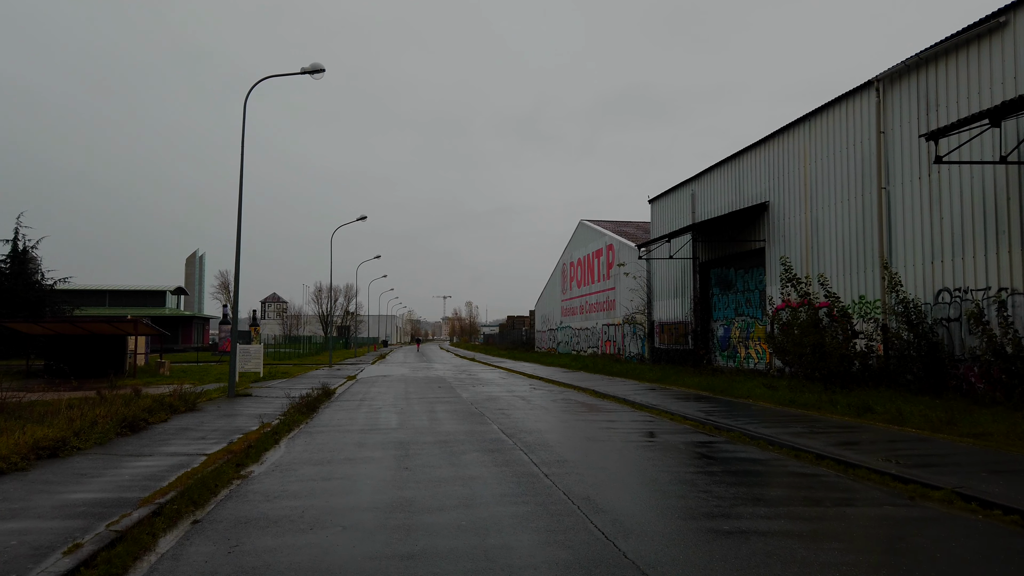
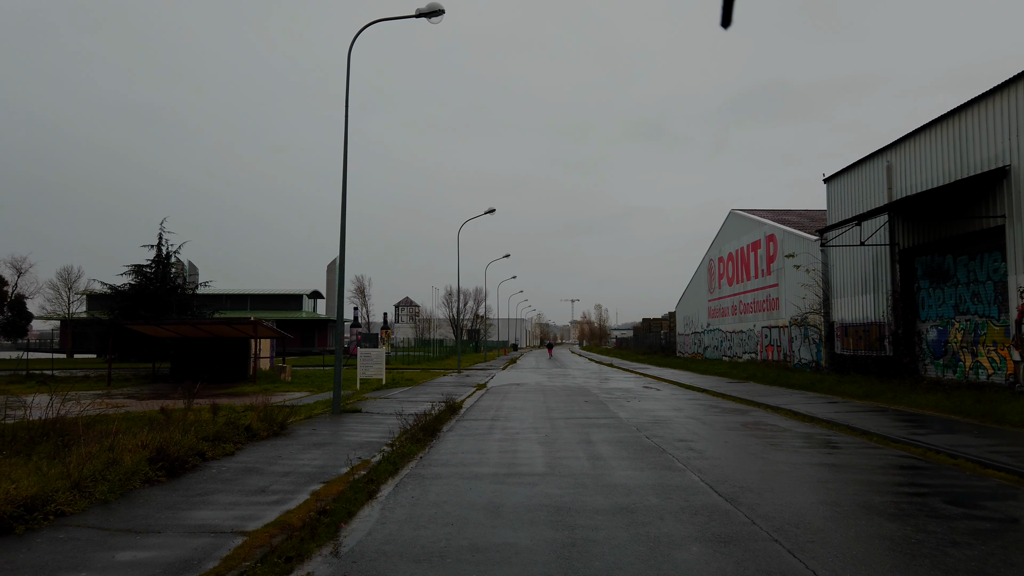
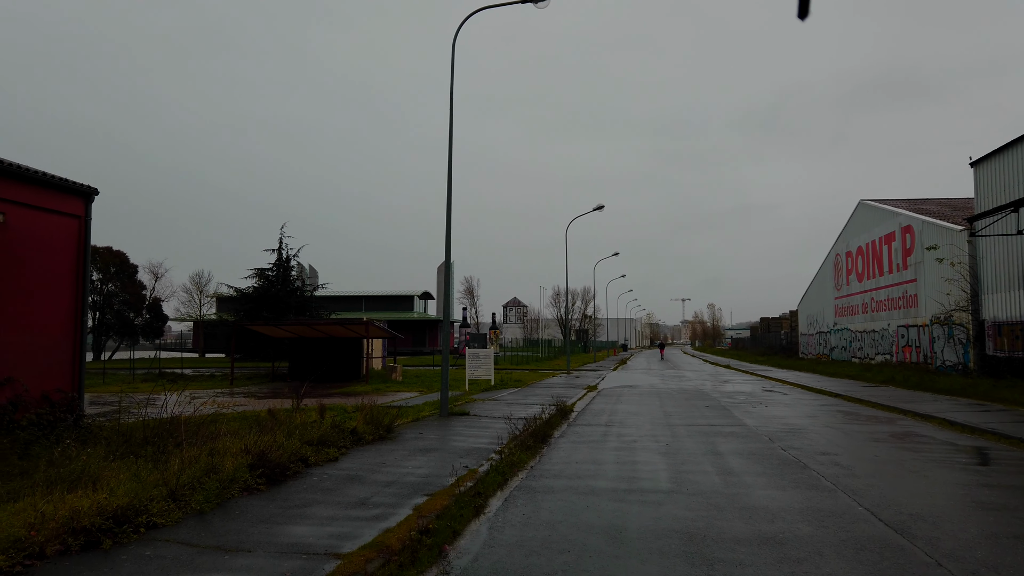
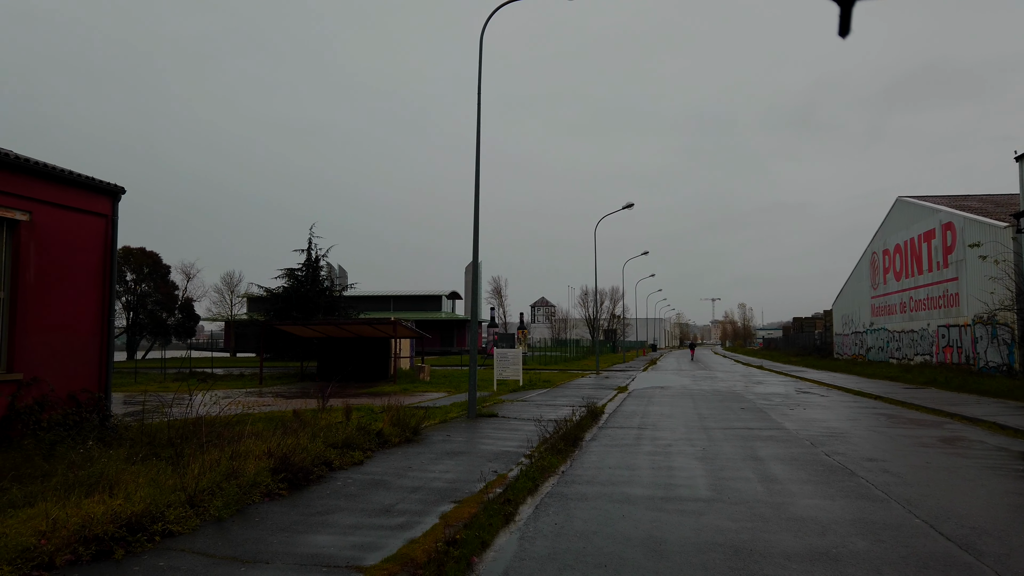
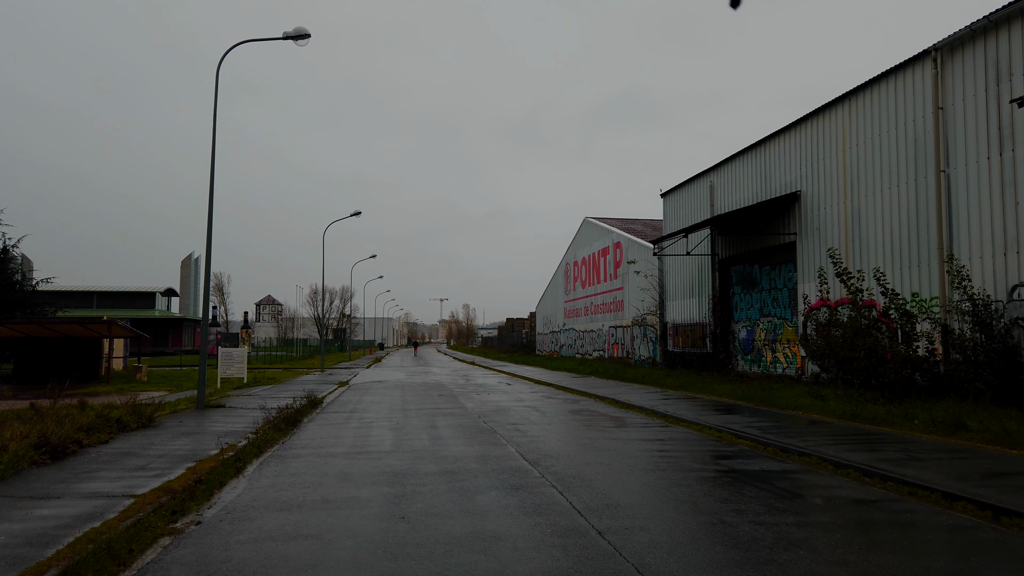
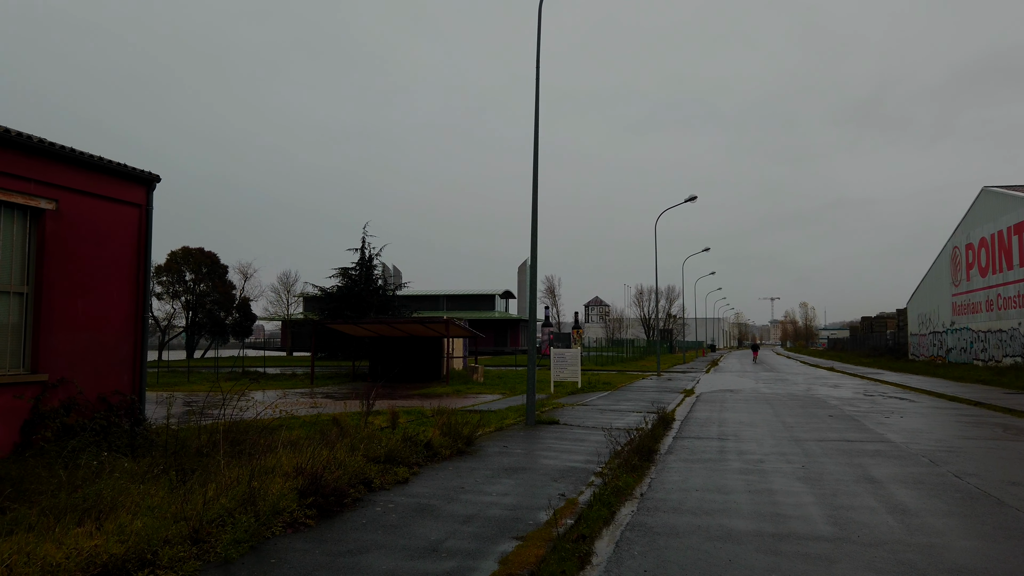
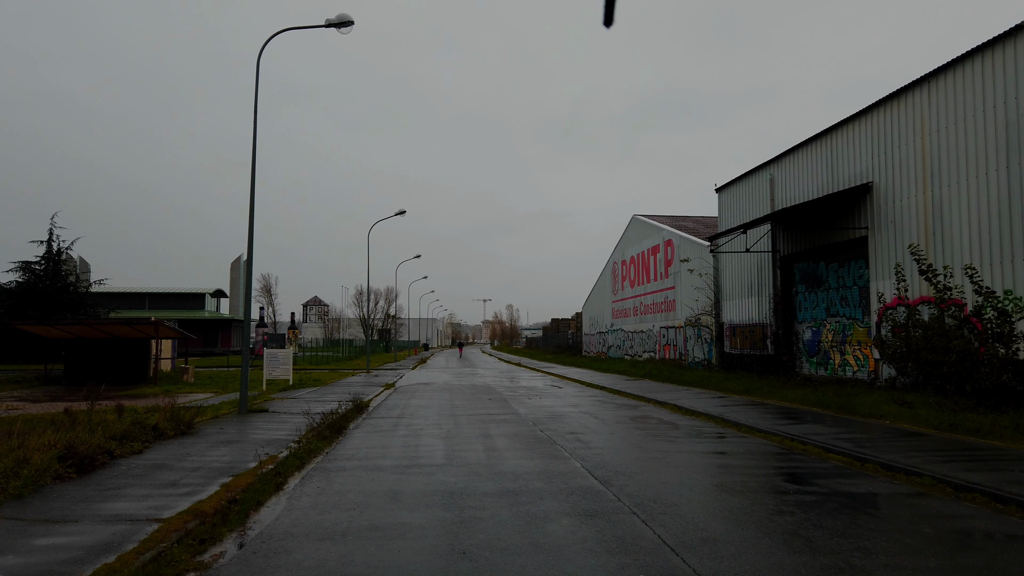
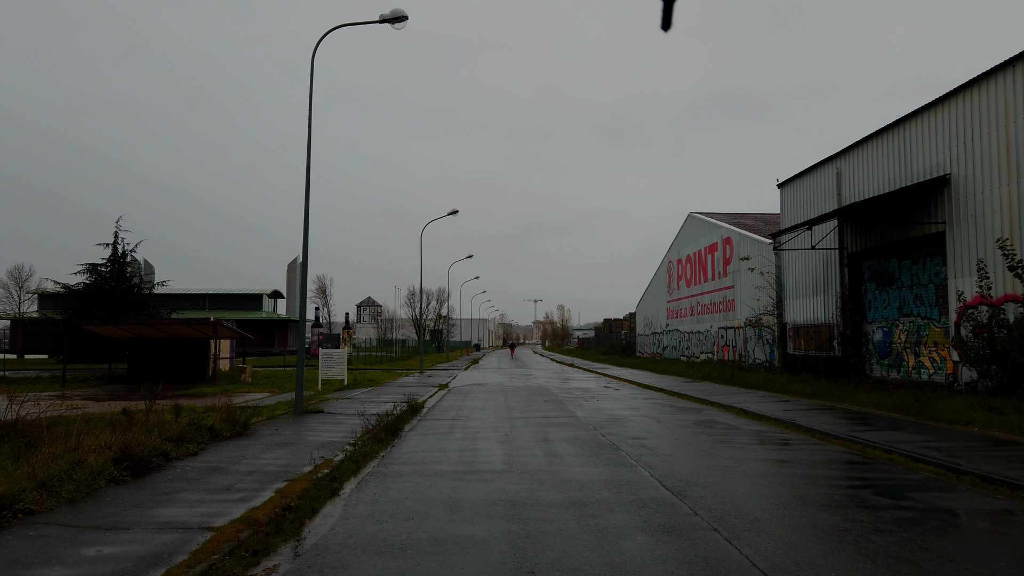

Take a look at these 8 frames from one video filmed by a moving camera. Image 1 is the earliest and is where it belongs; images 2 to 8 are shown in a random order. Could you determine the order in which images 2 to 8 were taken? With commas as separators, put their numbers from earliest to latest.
5, 7, 8, 2, 3, 4, 6
